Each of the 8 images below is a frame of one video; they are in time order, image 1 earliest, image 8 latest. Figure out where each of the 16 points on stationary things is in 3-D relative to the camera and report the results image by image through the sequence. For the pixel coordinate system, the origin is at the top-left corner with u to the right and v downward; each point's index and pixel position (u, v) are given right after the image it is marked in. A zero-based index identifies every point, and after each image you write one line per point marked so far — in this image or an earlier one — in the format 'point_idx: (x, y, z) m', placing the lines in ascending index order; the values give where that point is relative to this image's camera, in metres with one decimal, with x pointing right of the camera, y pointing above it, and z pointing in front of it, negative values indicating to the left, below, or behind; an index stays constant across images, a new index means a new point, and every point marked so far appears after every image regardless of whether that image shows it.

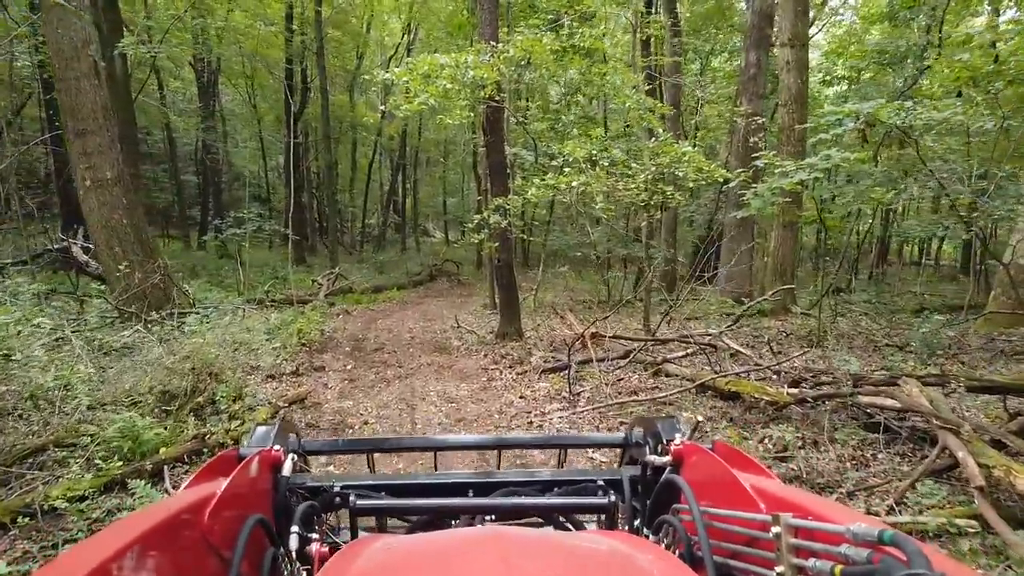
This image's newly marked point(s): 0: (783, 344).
0: (+3.3, -0.7, +9.2) m
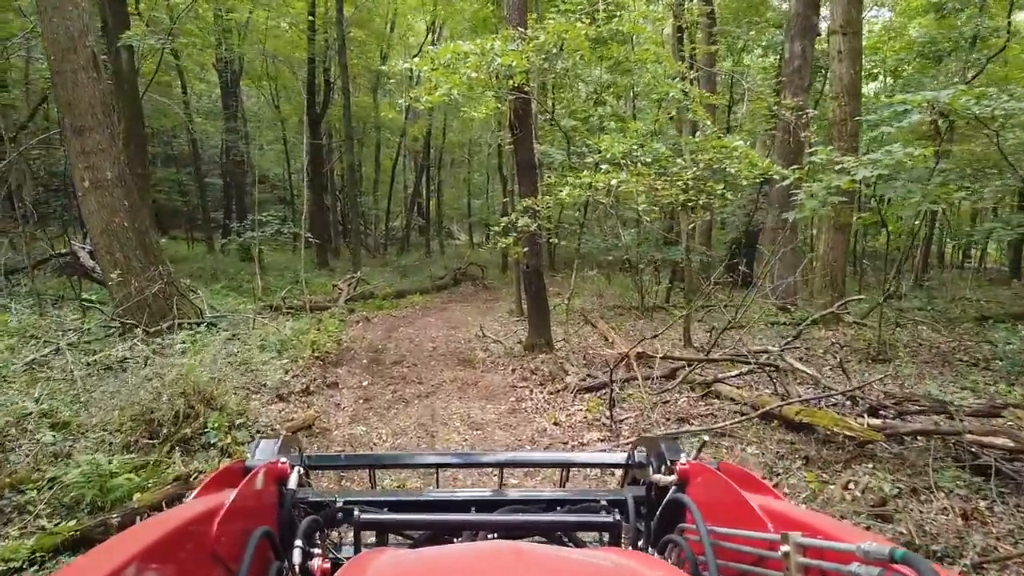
0: (+3.6, -0.8, +8.3) m
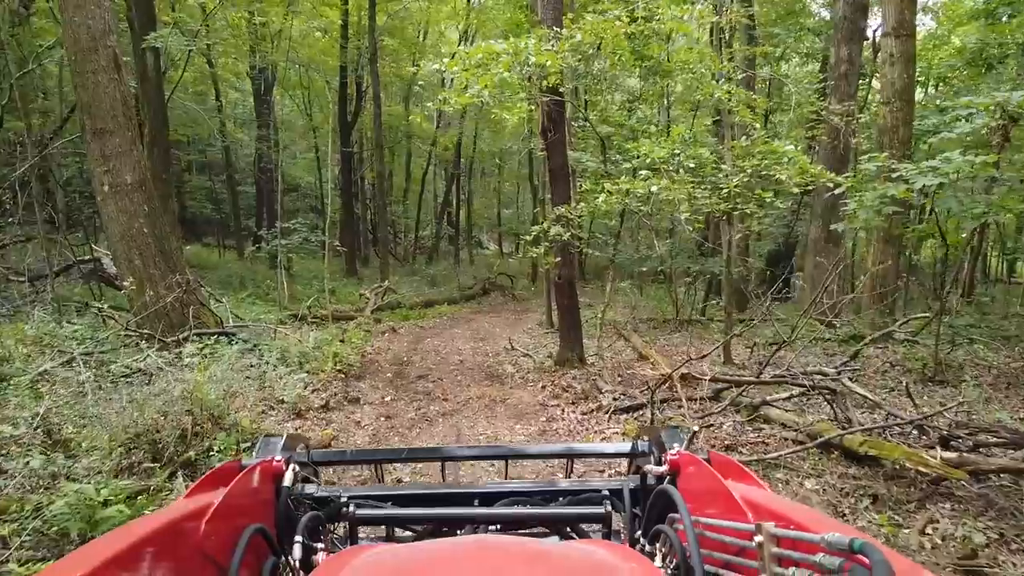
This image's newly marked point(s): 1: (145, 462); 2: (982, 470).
0: (+3.9, -1.0, +7.7) m
1: (-2.2, -1.0, +4.6) m
2: (+2.5, -1.0, +4.1) m
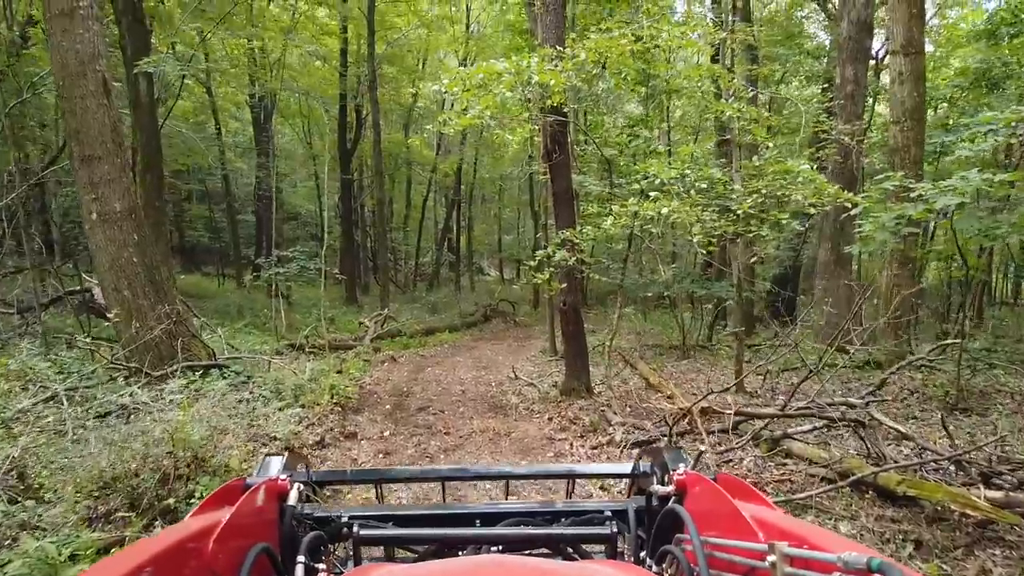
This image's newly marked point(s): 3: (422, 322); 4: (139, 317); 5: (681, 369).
0: (+4.0, -1.2, +7.4) m
1: (-2.2, -1.2, +4.2) m
2: (+2.6, -1.1, +3.7) m
3: (-2.3, -0.9, +19.6) m
4: (-3.7, -0.3, +7.6) m
5: (+2.7, -1.3, +11.9) m
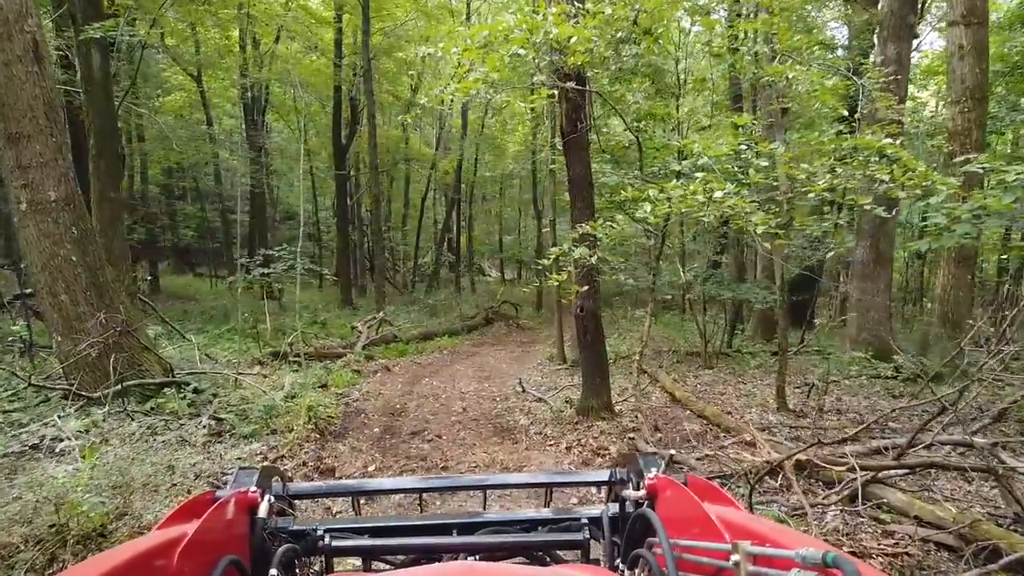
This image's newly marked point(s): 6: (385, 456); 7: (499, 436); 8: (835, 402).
0: (+4.1, -1.2, +6.2) m
1: (-2.1, -1.3, +3.0) m
2: (+2.7, -1.1, +2.5) m
3: (-2.3, -0.9, +18.4) m
4: (-3.7, -0.3, +6.4) m
5: (+2.7, -1.3, +10.7) m
6: (-1.1, -1.4, +6.6) m
7: (-0.1, -1.4, +7.4) m
8: (+3.6, -1.3, +8.5) m
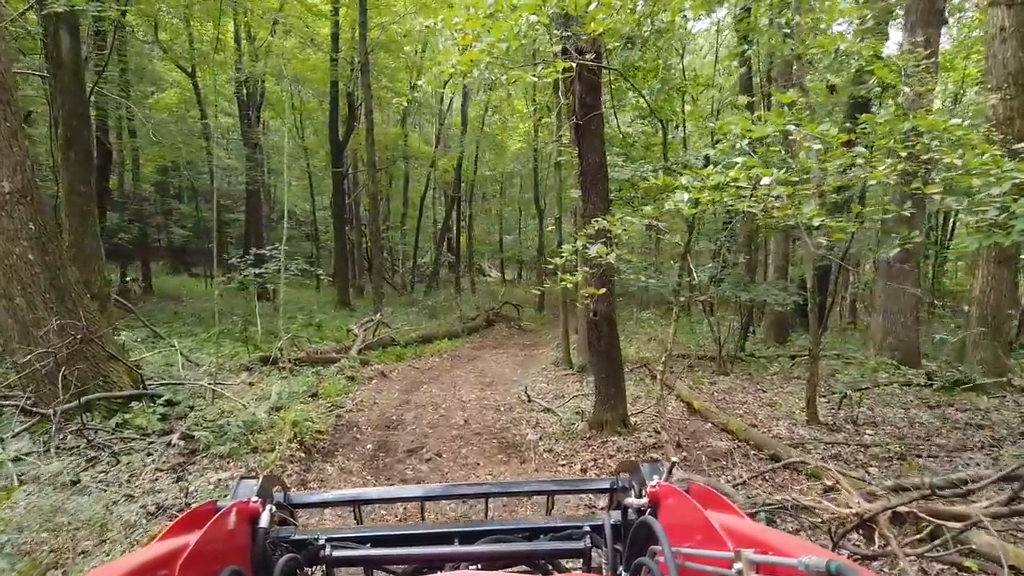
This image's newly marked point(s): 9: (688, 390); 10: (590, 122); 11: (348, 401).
0: (+4.1, -1.2, +5.5) m
1: (-2.0, -1.3, +2.3) m
2: (+2.7, -1.1, +1.8) m
3: (-2.2, -0.9, +17.8) m
4: (-3.6, -0.3, +5.7) m
5: (+2.8, -1.3, +10.0) m
6: (-1.0, -1.5, +5.9) m
7: (-0.1, -1.5, +6.8) m
8: (+3.7, -1.3, +7.8) m
9: (+2.2, -1.3, +9.6) m
10: (+0.7, +1.5, +6.8) m
11: (-1.9, -1.3, +8.7) m
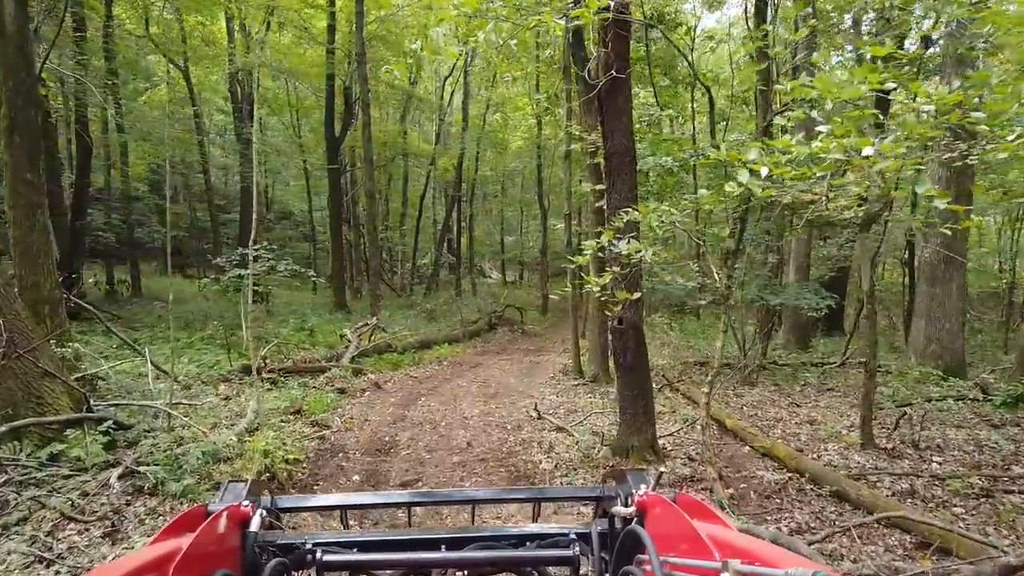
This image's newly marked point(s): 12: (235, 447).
0: (+4.2, -1.3, +4.5) m
1: (-1.9, -1.3, +1.4) m
2: (+2.8, -1.2, +0.9) m
3: (-2.1, -1.0, +16.8) m
4: (-3.5, -0.4, +4.7) m
5: (+2.9, -1.4, +9.0) m
6: (-1.0, -1.5, +4.9) m
7: (0.0, -1.5, +5.8) m
8: (+3.8, -1.3, +6.8) m
9: (+2.3, -1.3, +8.6) m
10: (+0.8, +1.4, +5.8) m
11: (-1.8, -1.3, +7.7) m
12: (-2.0, -1.2, +5.5) m
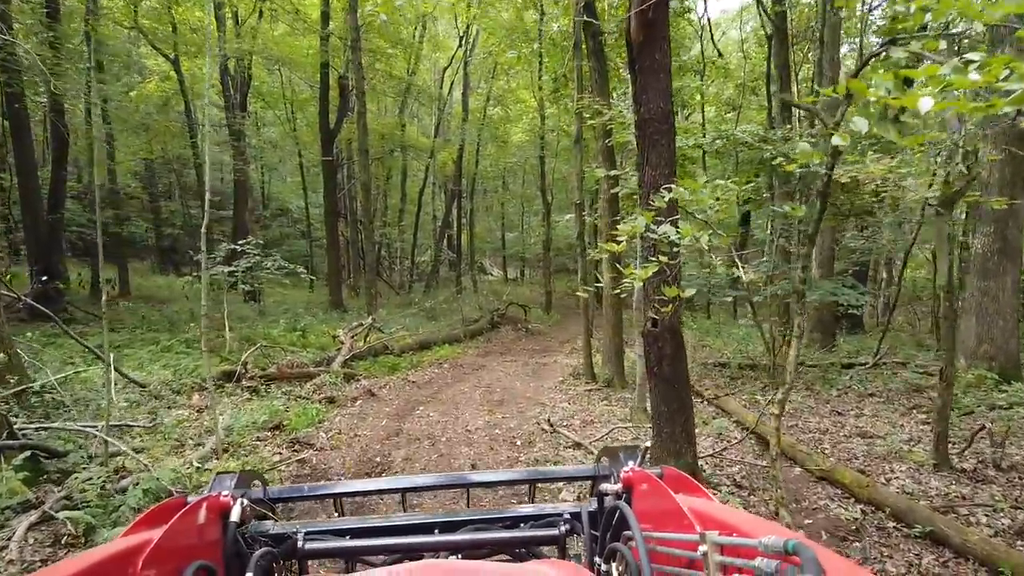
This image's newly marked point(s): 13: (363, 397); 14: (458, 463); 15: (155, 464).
0: (+4.3, -1.2, +3.6) m
1: (-1.8, -1.3, +0.4) m
2: (+2.9, -1.1, -0.1) m
3: (-2.0, -0.9, +15.8) m
4: (-3.4, -0.4, +3.8) m
5: (+3.0, -1.3, +8.1) m
6: (-0.9, -1.5, +4.0) m
7: (+0.1, -1.5, +4.8) m
8: (+3.8, -1.3, +5.9) m
9: (+2.4, -1.3, +7.6) m
10: (+0.9, +1.5, +4.9) m
11: (-1.7, -1.3, +6.8) m
12: (-1.9, -1.1, +4.6) m
13: (-1.8, -1.3, +9.0) m
14: (-0.4, -1.4, +6.2) m
15: (-2.3, -1.0, +5.0) m
